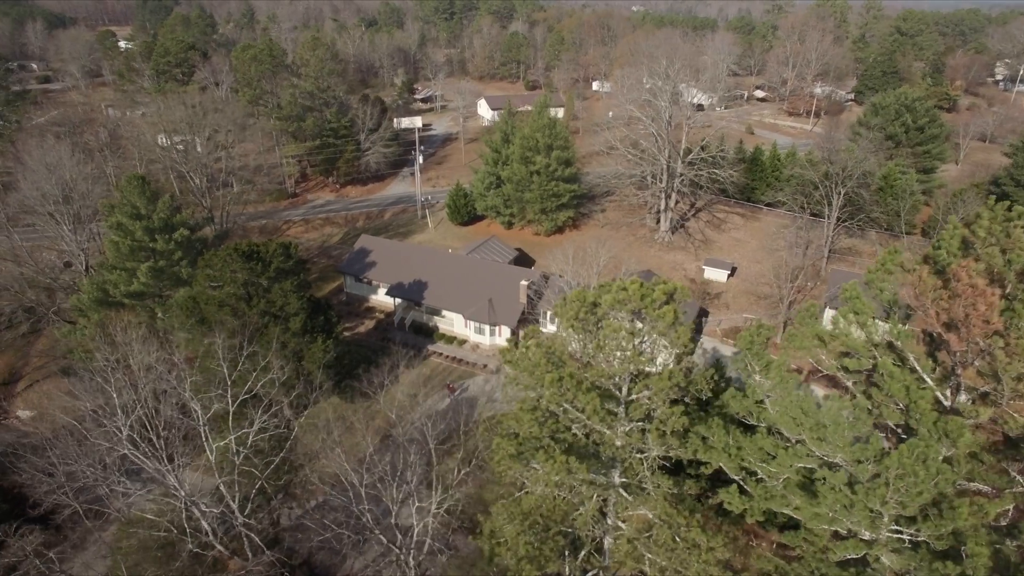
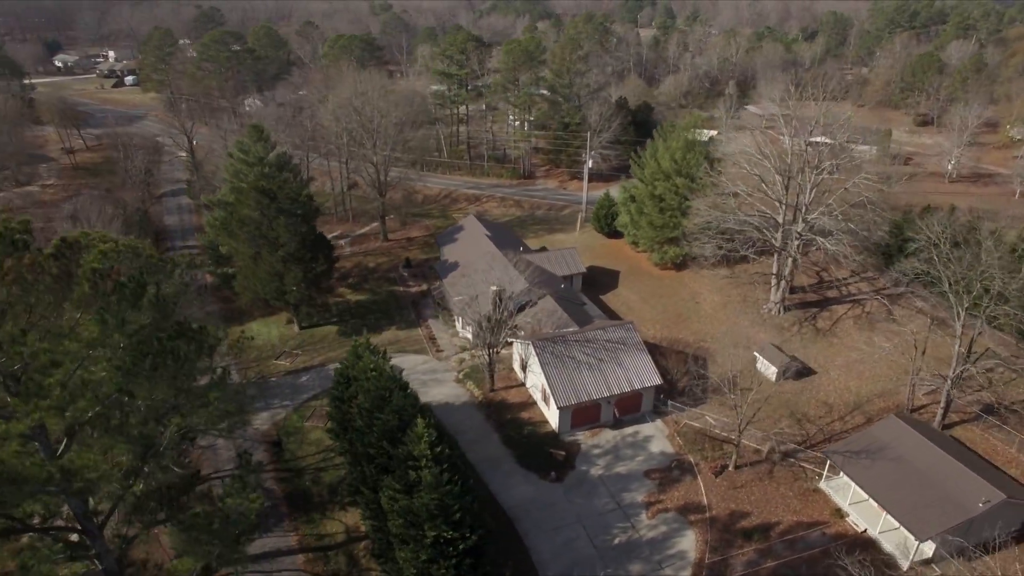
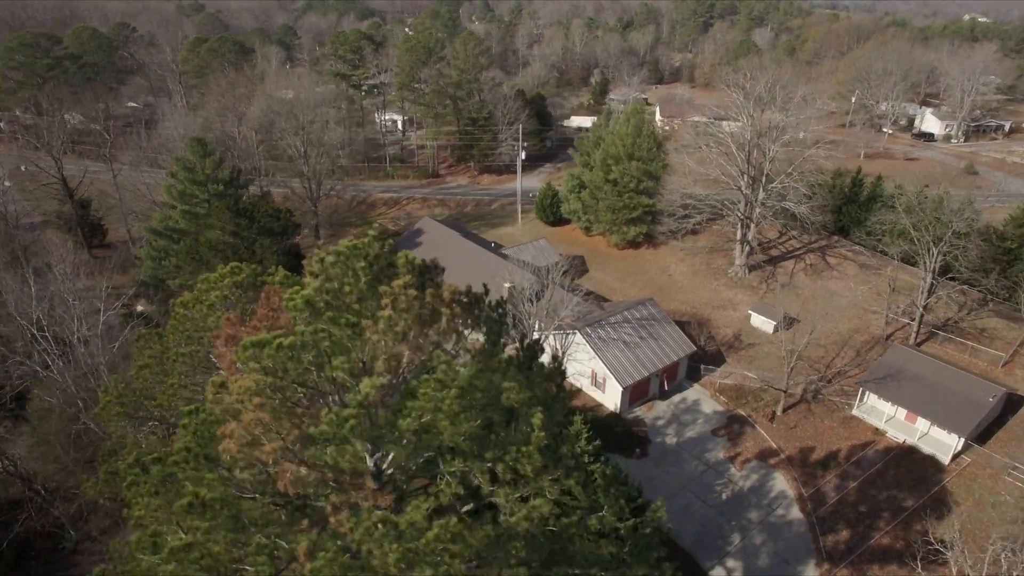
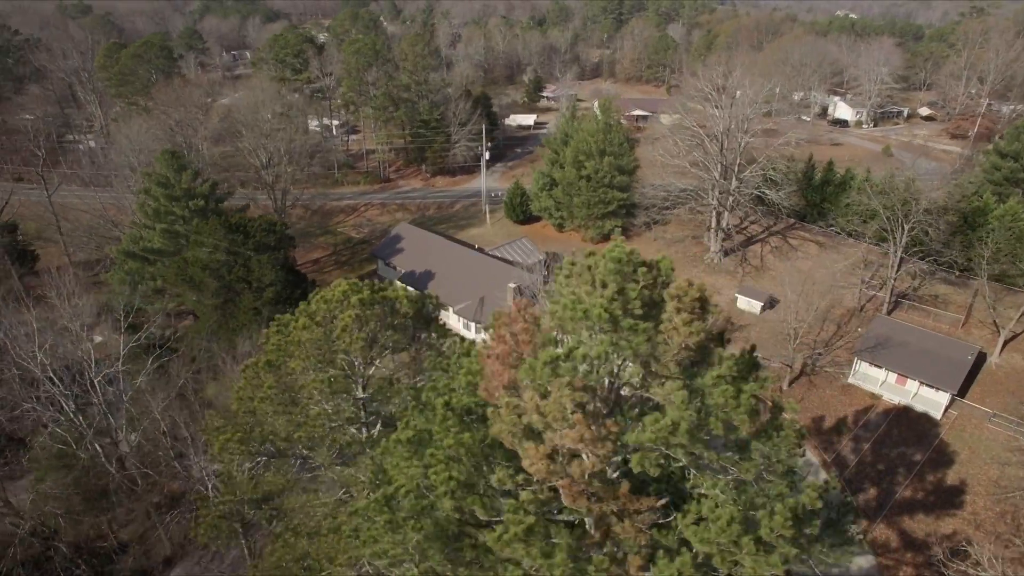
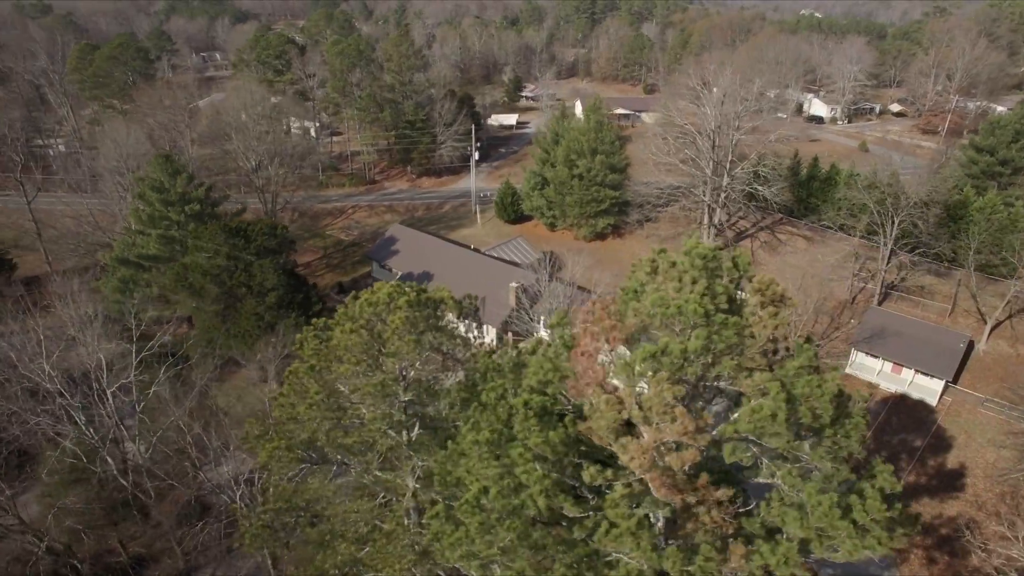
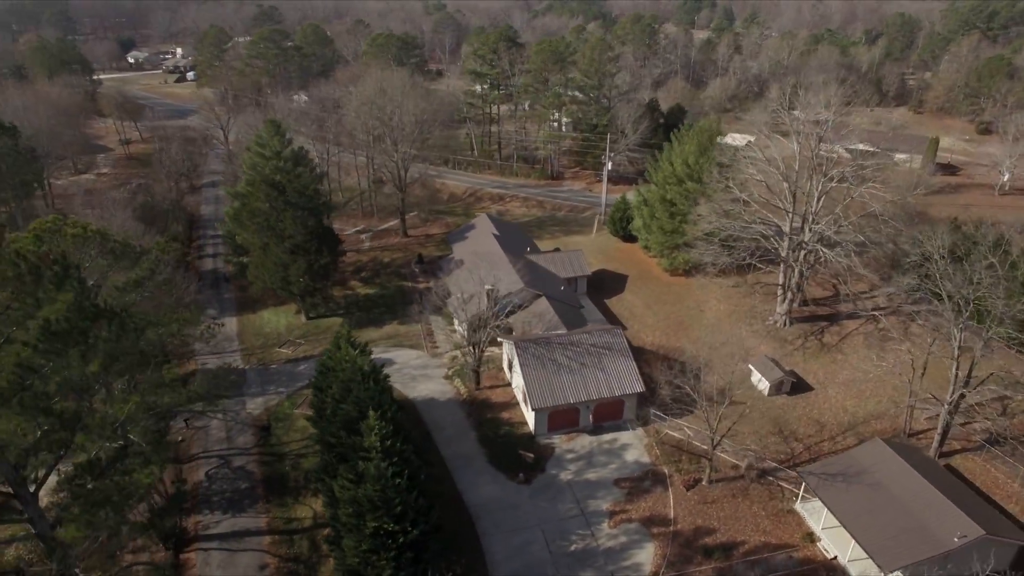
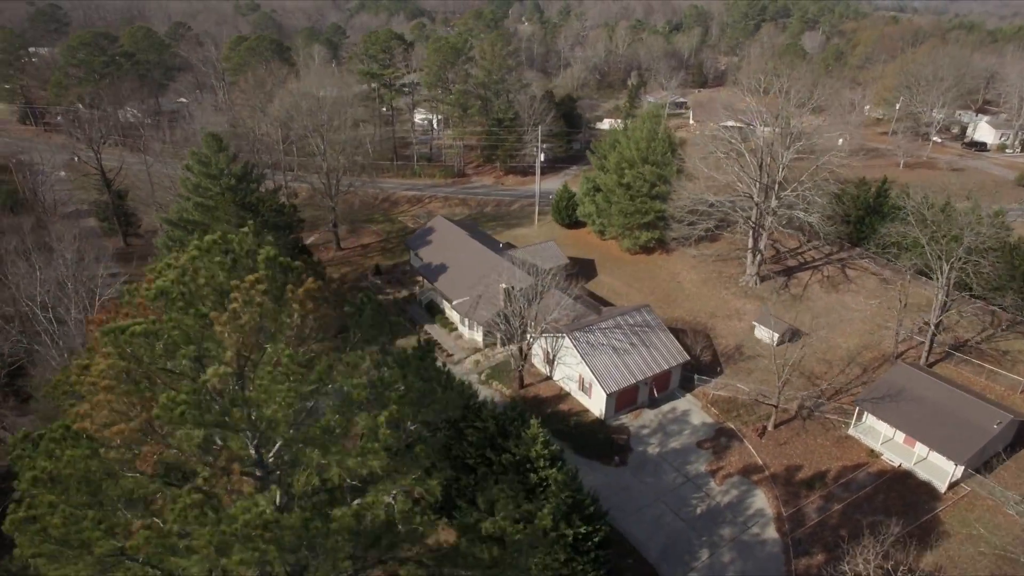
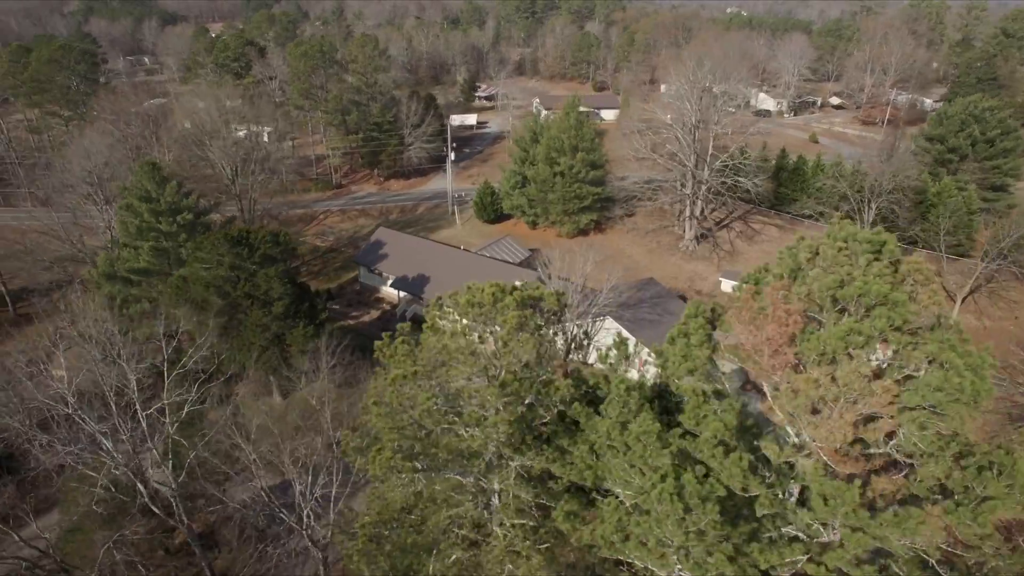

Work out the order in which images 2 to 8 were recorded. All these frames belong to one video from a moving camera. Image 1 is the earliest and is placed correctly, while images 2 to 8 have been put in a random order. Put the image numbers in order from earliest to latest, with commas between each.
8, 5, 4, 3, 7, 2, 6
